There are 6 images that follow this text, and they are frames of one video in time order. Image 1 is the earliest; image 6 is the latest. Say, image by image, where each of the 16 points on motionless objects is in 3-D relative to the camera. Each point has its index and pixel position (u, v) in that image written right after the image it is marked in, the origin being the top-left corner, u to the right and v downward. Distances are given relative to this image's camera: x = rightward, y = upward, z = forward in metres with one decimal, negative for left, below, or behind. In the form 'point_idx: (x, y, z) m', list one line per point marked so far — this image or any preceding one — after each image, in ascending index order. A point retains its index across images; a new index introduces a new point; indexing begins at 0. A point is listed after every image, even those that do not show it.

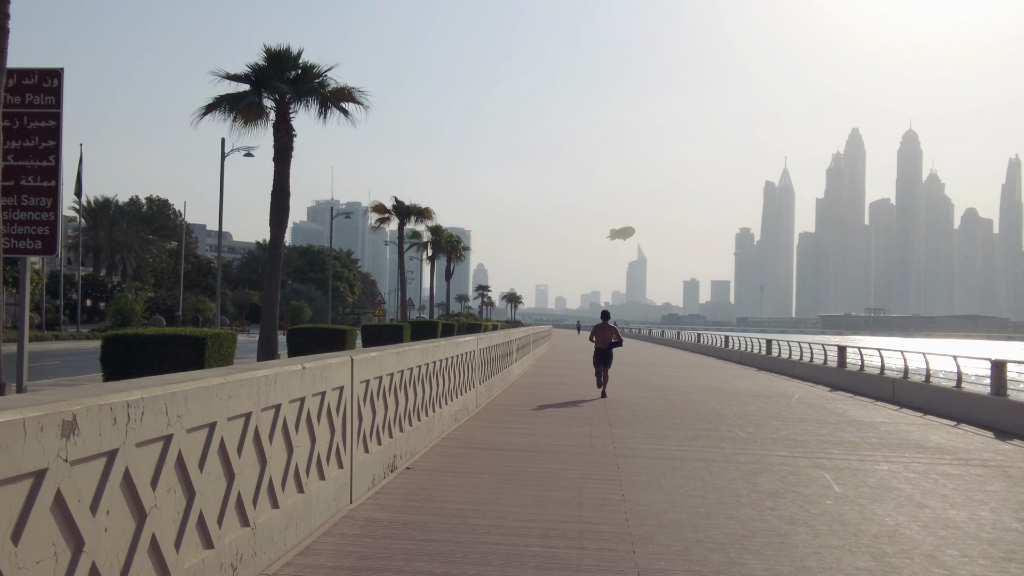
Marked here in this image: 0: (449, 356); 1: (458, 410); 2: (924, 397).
0: (-0.9, -1.0, +12.7) m
1: (-0.8, -1.9, +13.4) m
2: (+8.8, -2.3, +18.2) m
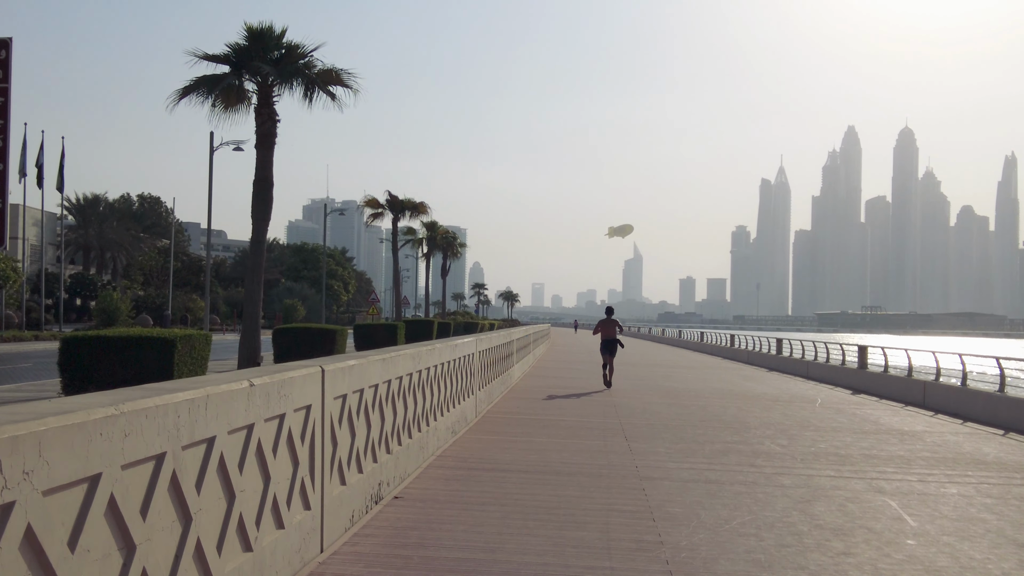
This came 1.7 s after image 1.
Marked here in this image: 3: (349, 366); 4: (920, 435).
0: (-0.9, -0.9, +11.1) m
1: (-0.8, -1.9, +11.9) m
2: (+8.8, -2.2, +16.7) m
3: (-1.3, -0.6, +6.6) m
4: (+6.3, -2.3, +13.2) m
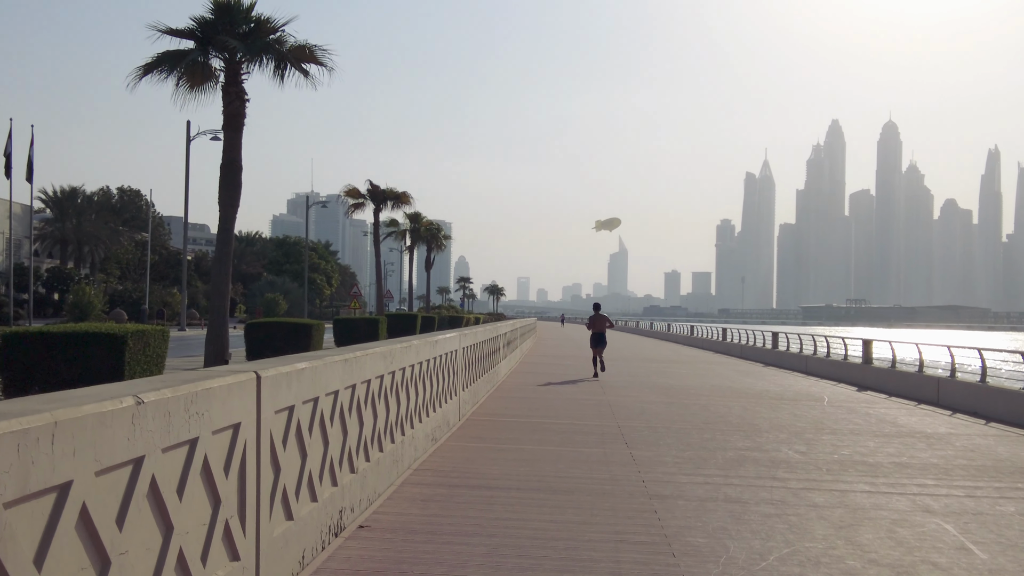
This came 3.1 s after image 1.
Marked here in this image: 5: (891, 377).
0: (-1.0, -0.8, +9.8) m
1: (-0.9, -1.7, +10.5) m
2: (+8.6, -2.0, +15.6) m
3: (-1.3, -0.5, +5.3) m
4: (+6.2, -2.1, +12.0) m
5: (+8.6, -2.0, +19.4) m
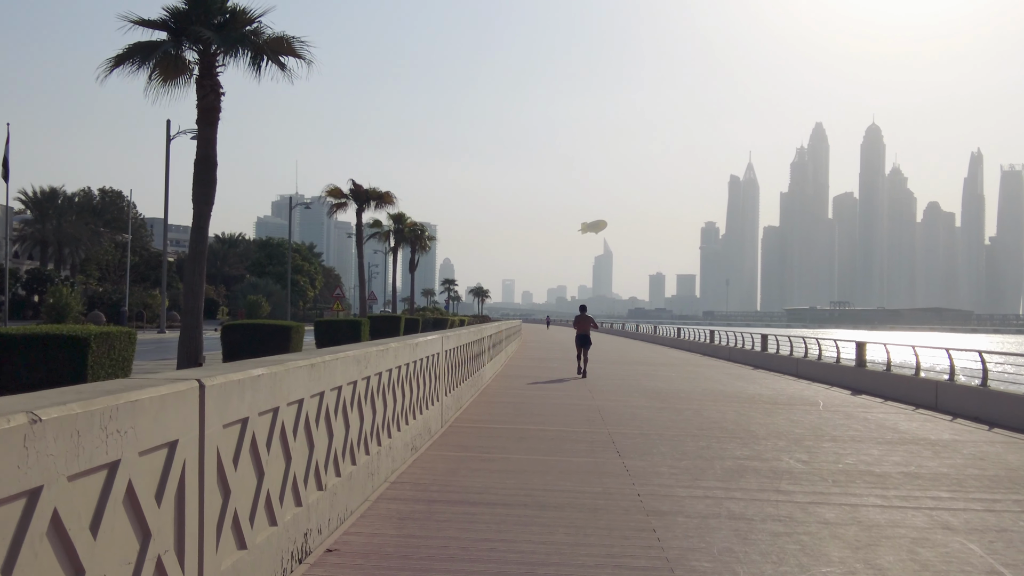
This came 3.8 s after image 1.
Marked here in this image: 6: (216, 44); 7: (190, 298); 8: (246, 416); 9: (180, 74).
0: (-1.2, -0.8, +9.2) m
1: (-1.1, -1.7, +9.9) m
2: (+8.3, -2.1, +15.1) m
3: (-1.4, -0.5, +4.6) m
4: (+6.0, -2.1, +11.5) m
5: (+8.3, -2.0, +18.9) m
6: (-6.7, +5.5, +19.2) m
7: (-7.3, -0.2, +19.3) m
8: (-1.4, -0.7, +4.5) m
9: (-7.8, +5.0, +20.0) m
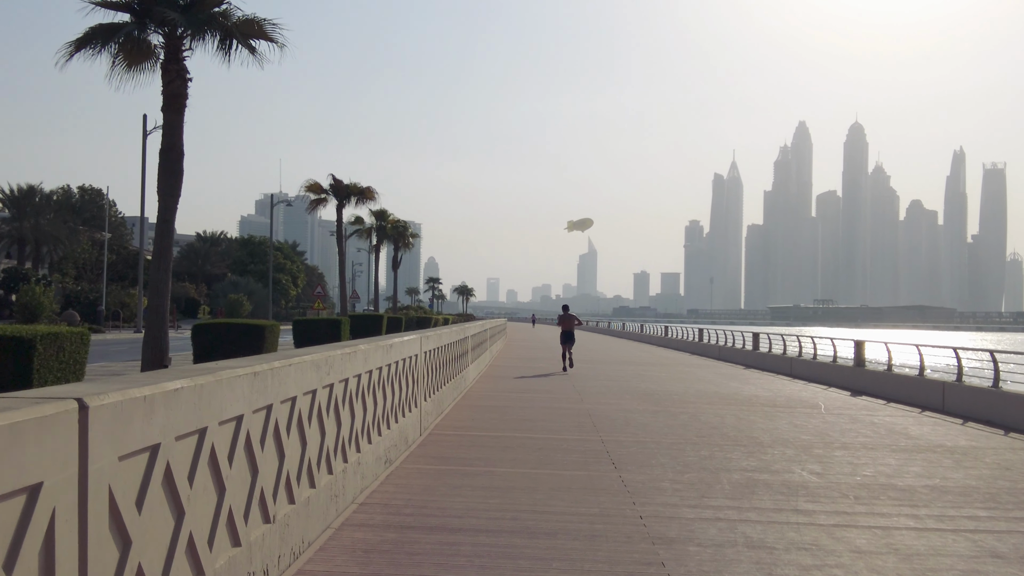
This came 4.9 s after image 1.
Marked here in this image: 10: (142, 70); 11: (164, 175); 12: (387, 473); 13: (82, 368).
0: (-1.3, -0.7, +8.2) m
1: (-1.3, -1.7, +8.9) m
2: (+8.1, -2.0, +14.3) m
3: (-1.5, -0.4, +3.6) m
4: (+5.8, -2.1, +10.6) m
5: (+8.0, -2.0, +18.1) m
6: (-7.0, +5.6, +18.1) m
7: (-7.6, -0.2, +18.2) m
8: (-1.5, -0.6, +3.6) m
9: (-8.1, +5.1, +18.9) m
10: (-8.4, +4.9, +19.2) m
11: (-7.6, +2.5, +18.5) m
12: (-1.2, -1.8, +8.4) m
13: (-6.6, -1.2, +13.0) m
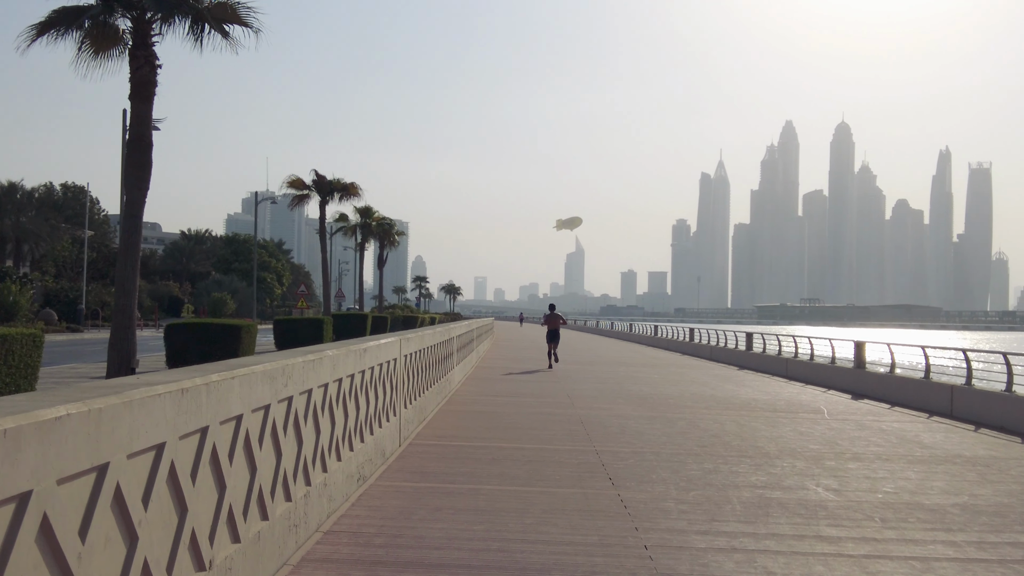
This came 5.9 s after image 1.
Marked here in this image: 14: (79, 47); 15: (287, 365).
0: (-1.4, -0.7, +7.3) m
1: (-1.4, -1.7, +8.0) m
2: (+7.9, -2.0, +13.6) m
3: (-1.5, -0.4, +2.8) m
4: (+5.6, -2.0, +9.8) m
5: (+7.7, -1.9, +17.3) m
6: (-7.3, +5.6, +17.1) m
7: (-7.9, -0.1, +17.2) m
8: (-1.5, -0.6, +2.7) m
9: (-8.4, +5.1, +17.9) m
10: (-8.6, +4.9, +18.2) m
11: (-7.8, +2.5, +17.5) m
12: (-1.4, -1.8, +7.5) m
13: (-6.7, -1.2, +12.0) m
14: (-9.2, +5.1, +18.1) m
15: (-1.5, -0.5, +5.7) m
